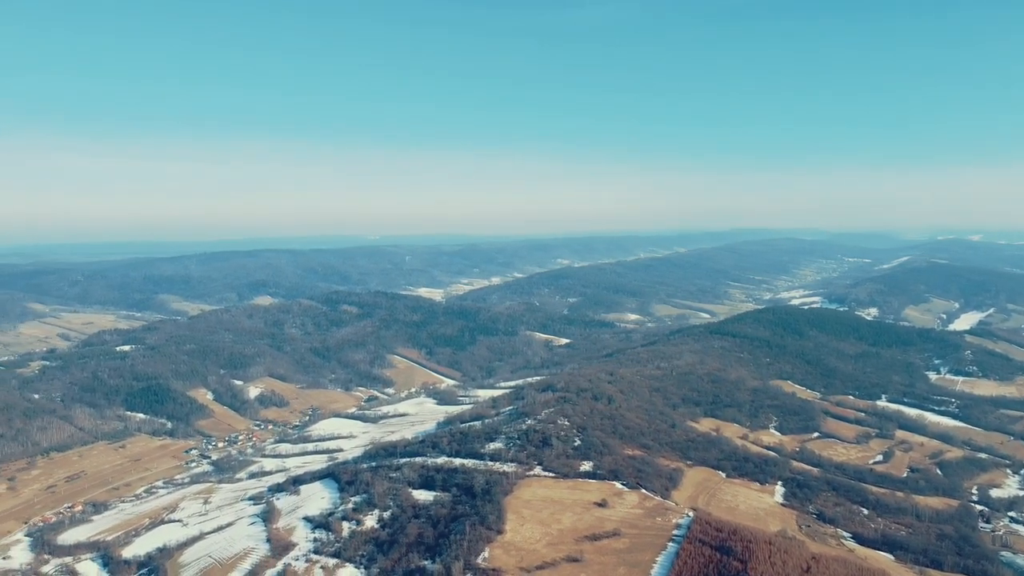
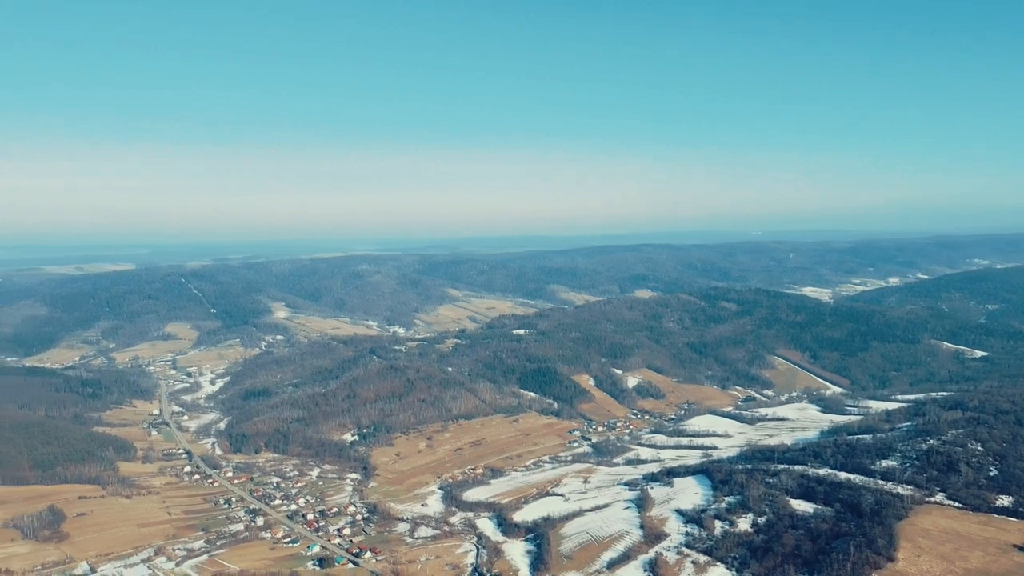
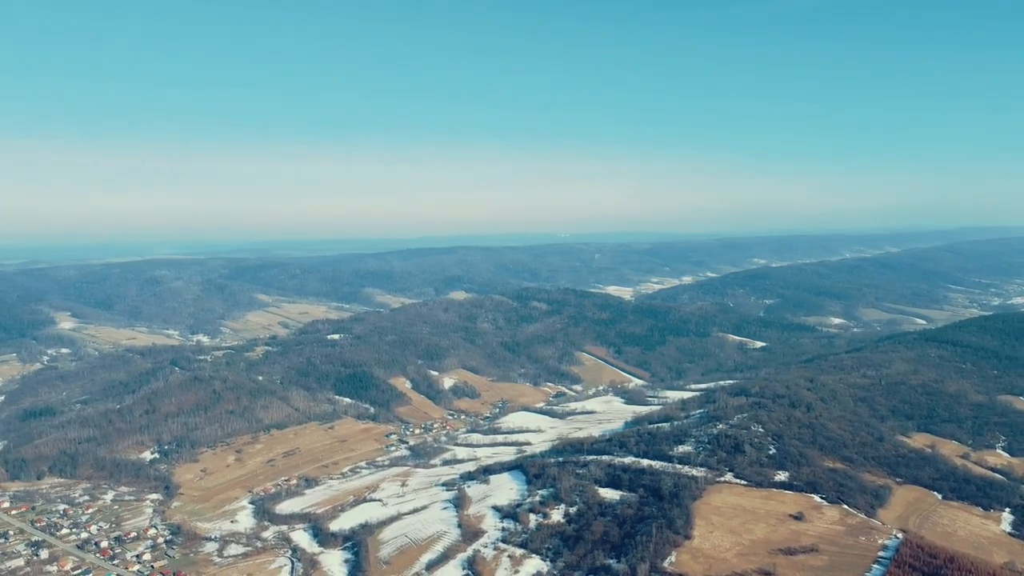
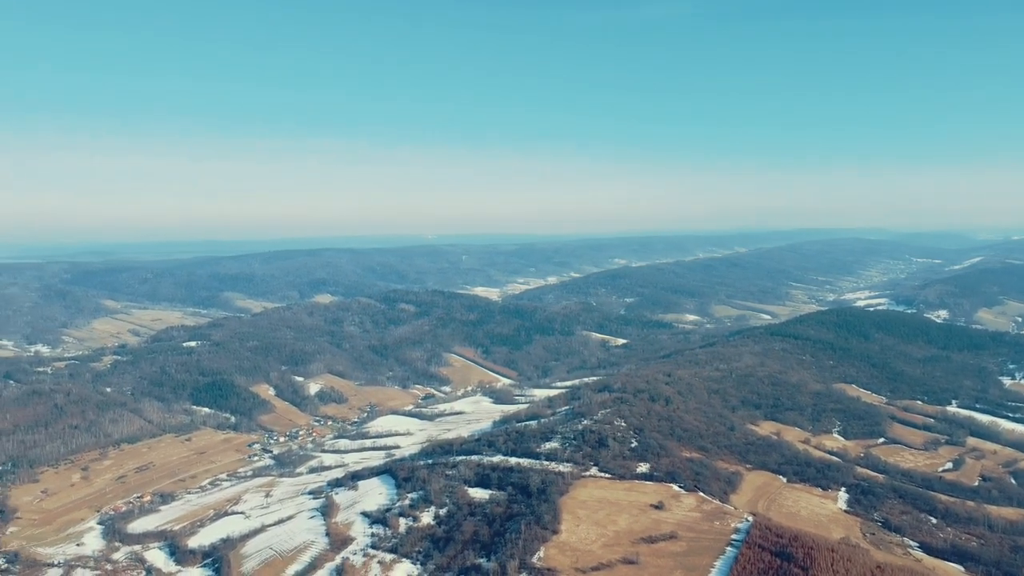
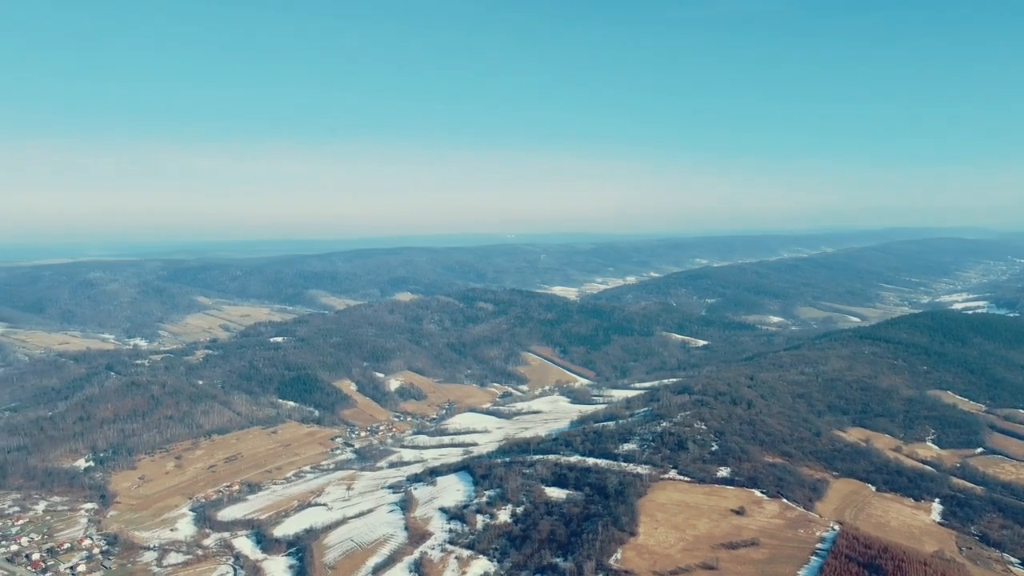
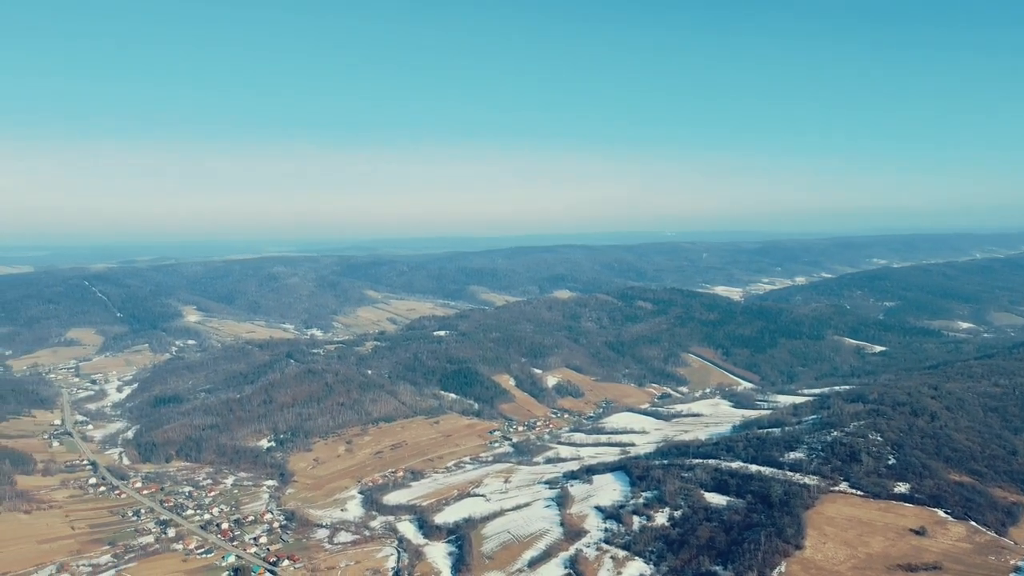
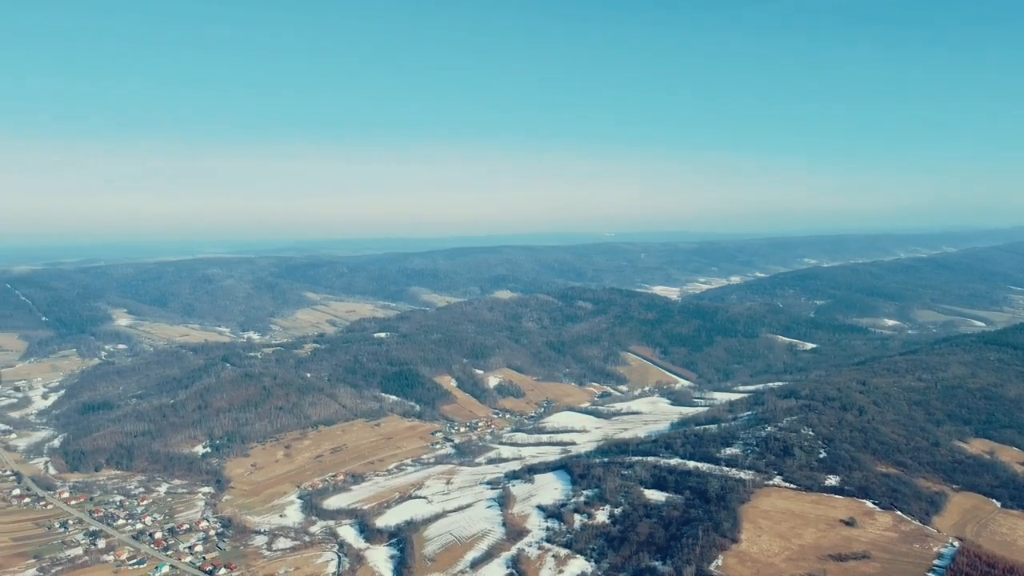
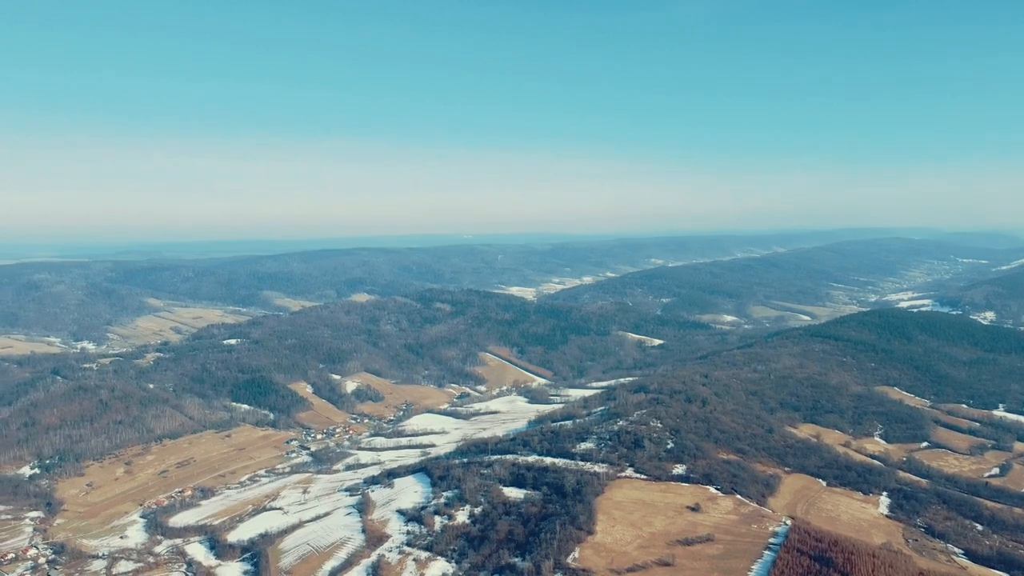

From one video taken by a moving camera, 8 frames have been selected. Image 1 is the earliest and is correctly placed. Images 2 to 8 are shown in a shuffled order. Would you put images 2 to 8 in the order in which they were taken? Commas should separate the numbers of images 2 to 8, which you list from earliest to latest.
4, 8, 5, 3, 7, 6, 2
